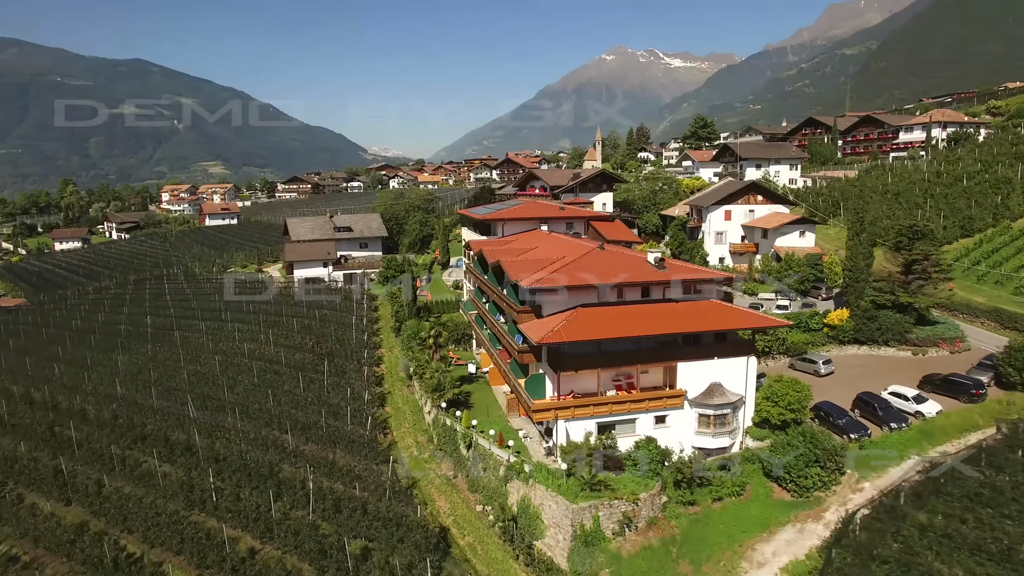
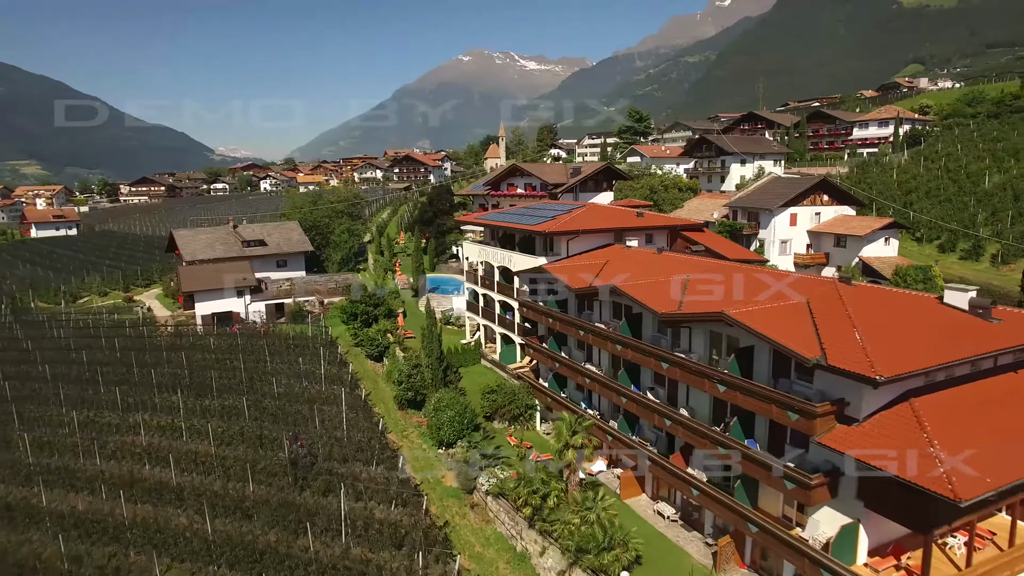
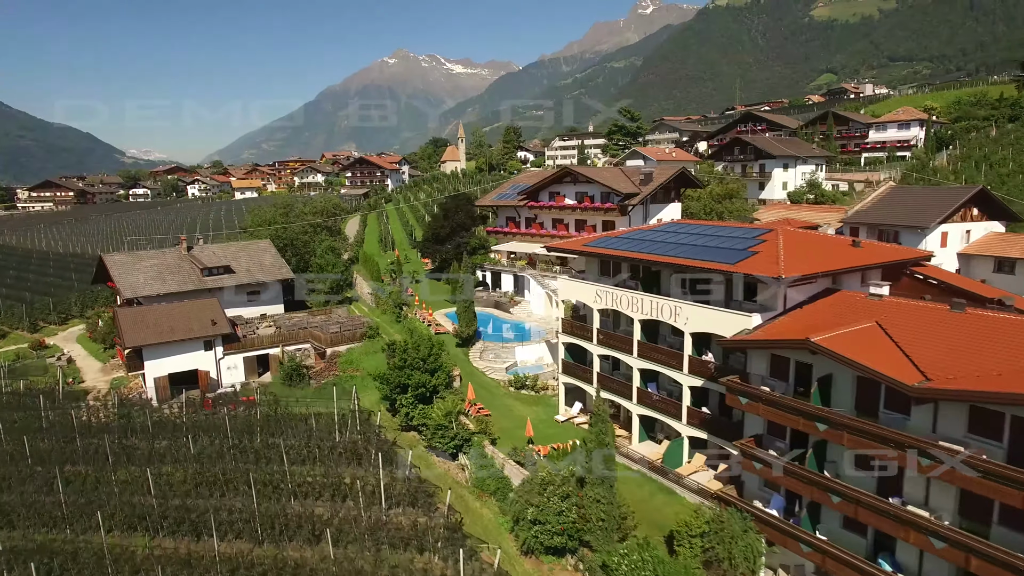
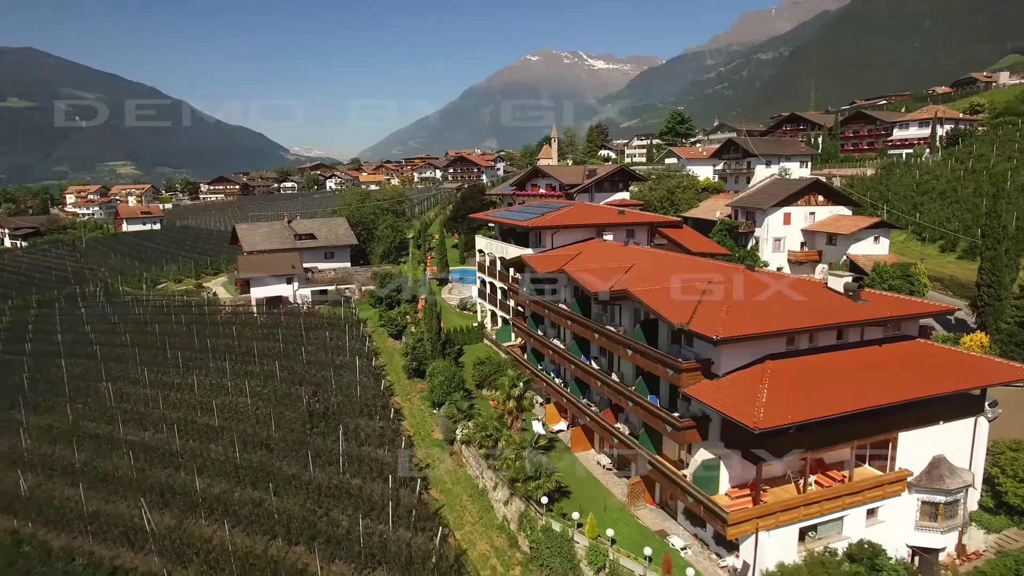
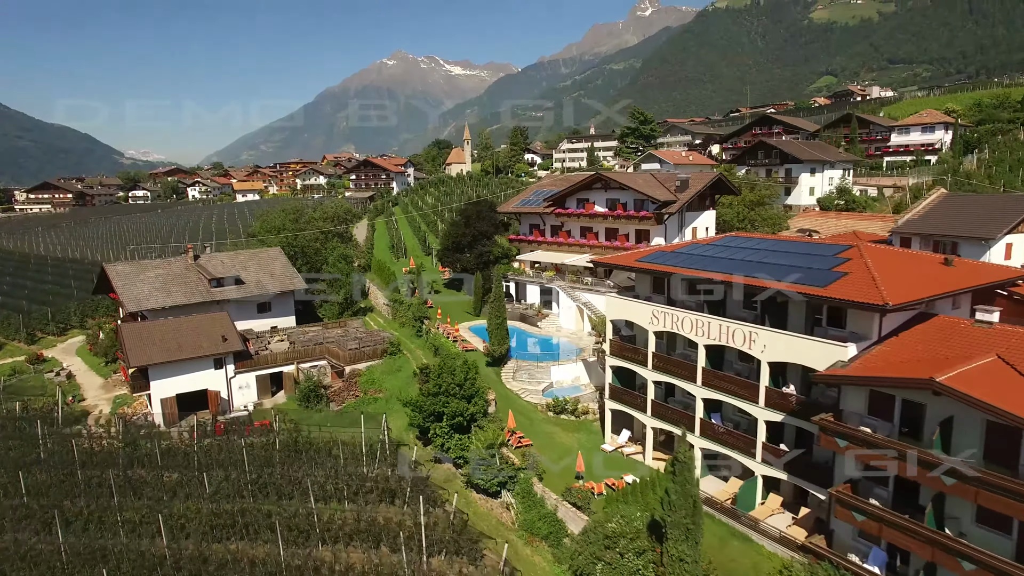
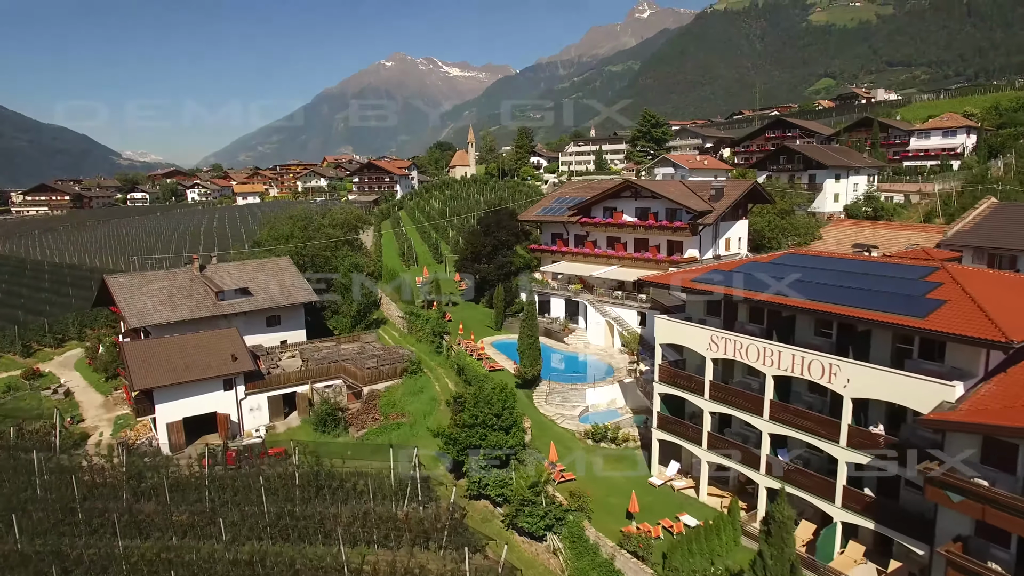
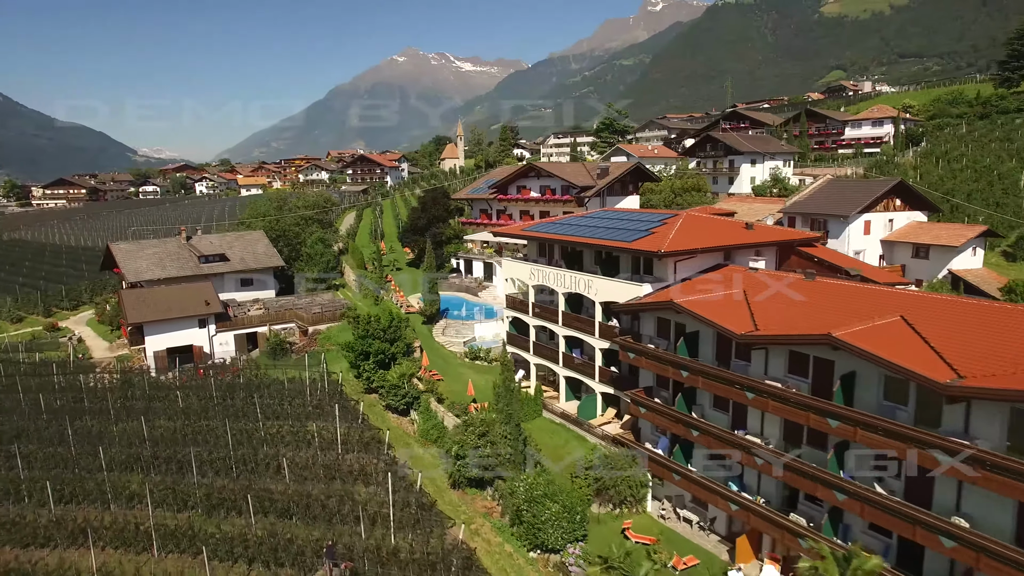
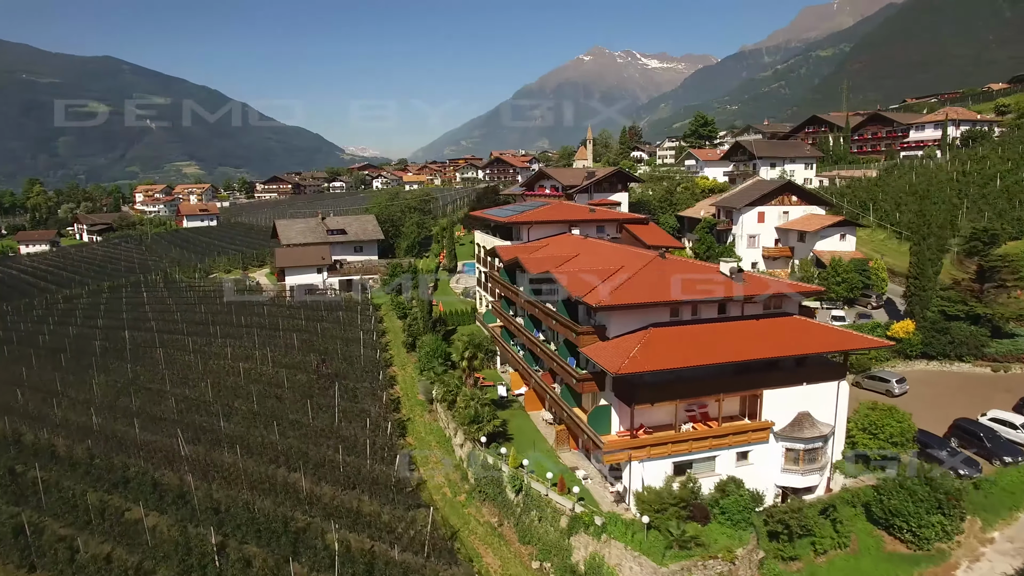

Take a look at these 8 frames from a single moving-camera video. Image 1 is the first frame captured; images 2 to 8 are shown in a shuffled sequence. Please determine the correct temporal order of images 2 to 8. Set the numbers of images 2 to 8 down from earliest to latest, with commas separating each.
8, 4, 2, 7, 3, 5, 6
